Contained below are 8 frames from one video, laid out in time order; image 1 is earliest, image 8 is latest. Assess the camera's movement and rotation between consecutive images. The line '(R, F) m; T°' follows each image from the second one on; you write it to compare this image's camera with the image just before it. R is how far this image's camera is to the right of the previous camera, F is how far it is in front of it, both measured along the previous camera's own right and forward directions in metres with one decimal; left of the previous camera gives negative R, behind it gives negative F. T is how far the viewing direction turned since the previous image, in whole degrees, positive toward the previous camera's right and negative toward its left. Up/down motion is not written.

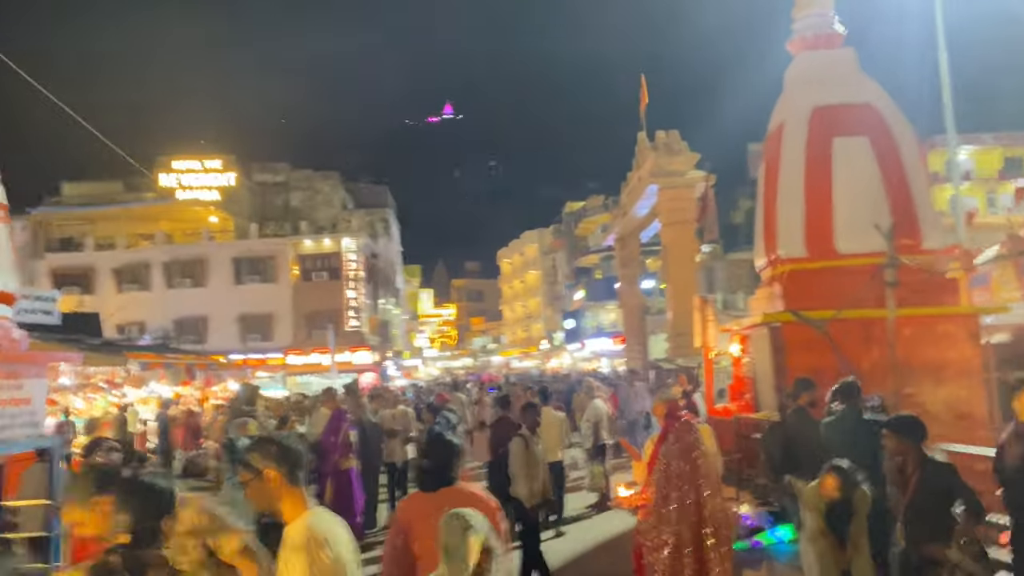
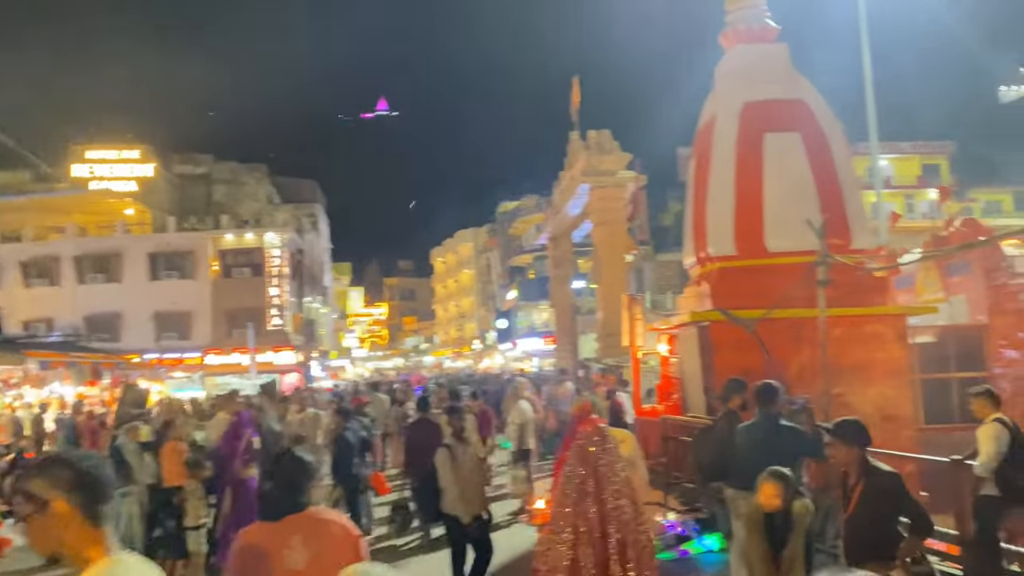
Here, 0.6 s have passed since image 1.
(+0.2, +0.5) m; +5°
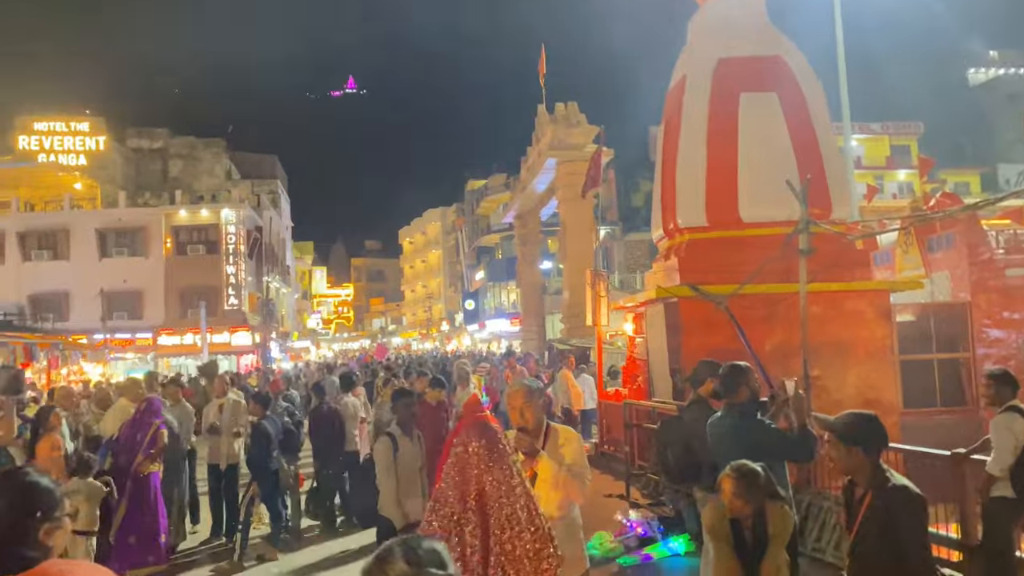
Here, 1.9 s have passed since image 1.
(+0.2, +0.9) m; +2°
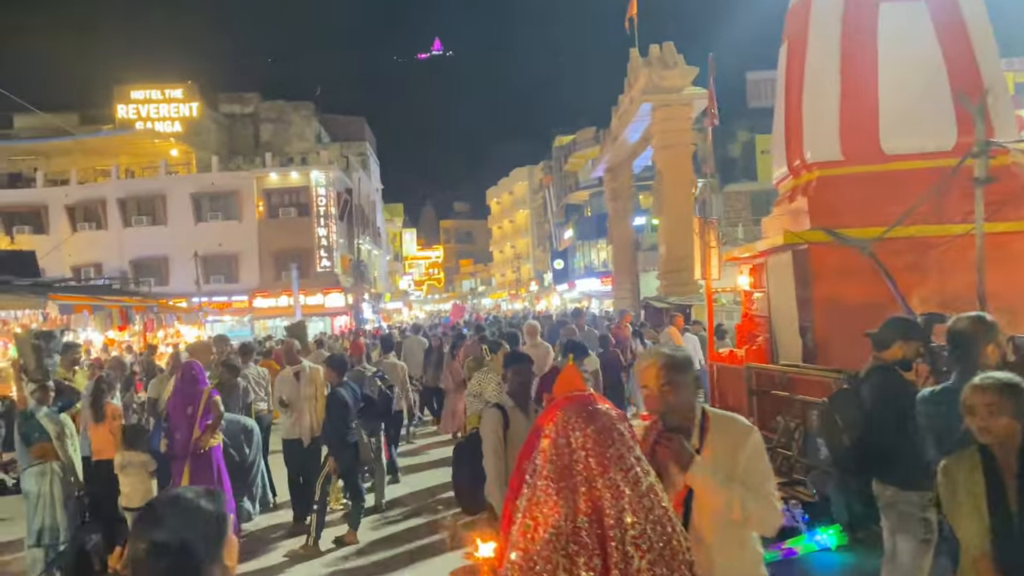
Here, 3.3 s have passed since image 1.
(-0.1, +1.0) m; -6°
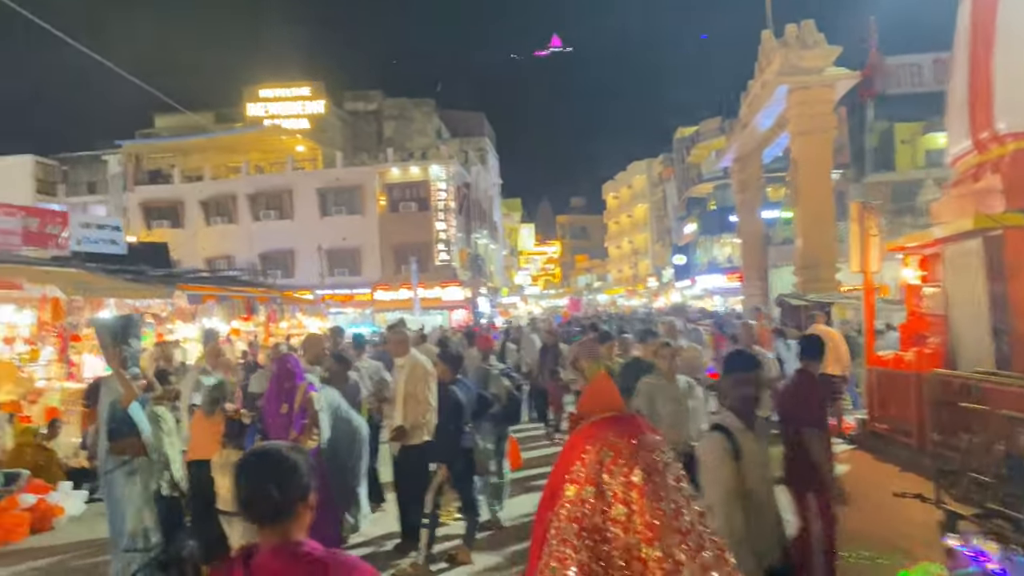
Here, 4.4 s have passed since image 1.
(-0.1, +0.8) m; -8°
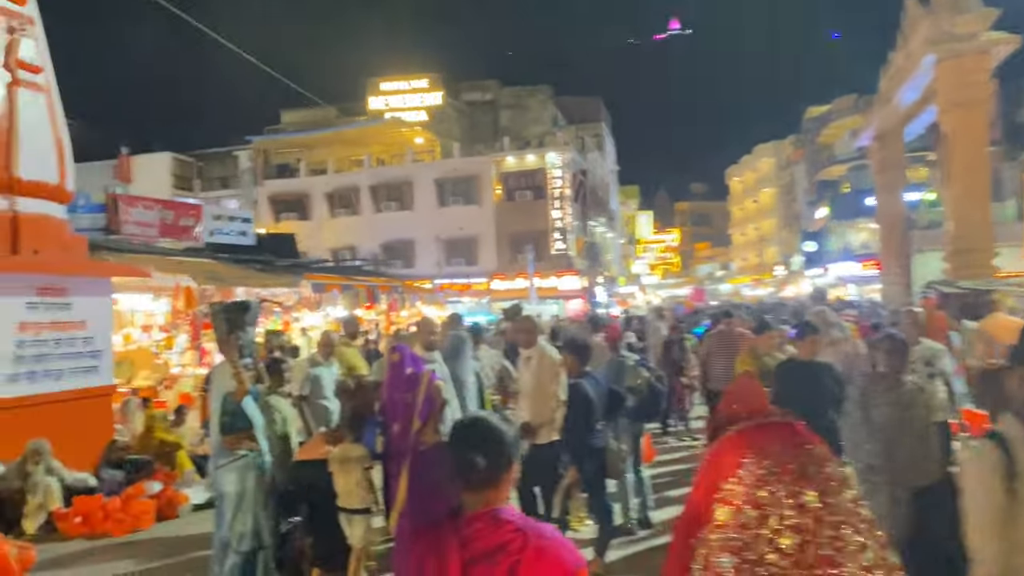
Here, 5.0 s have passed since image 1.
(-0.1, +0.5) m; -8°
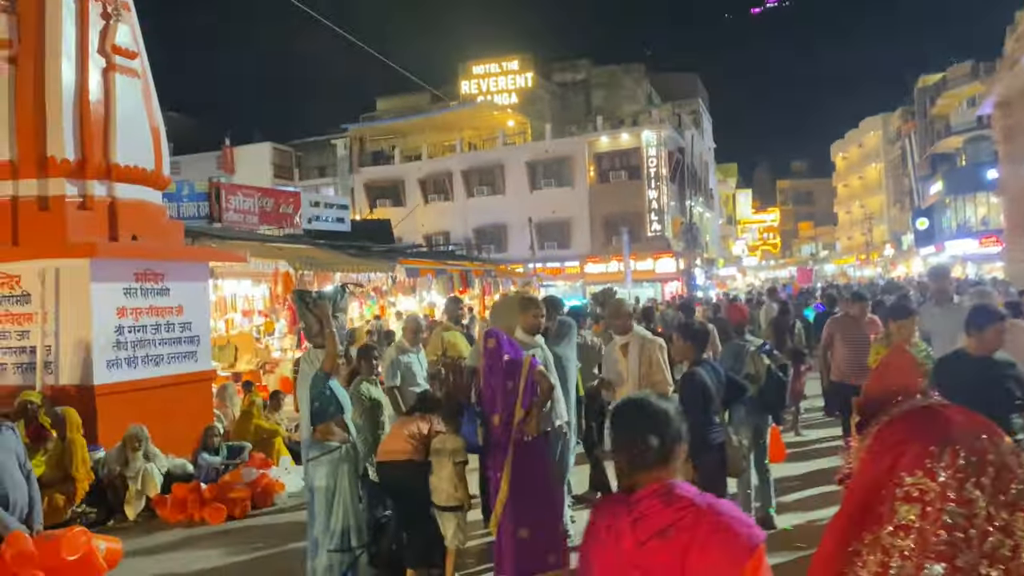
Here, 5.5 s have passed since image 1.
(-0.1, +0.3) m; -6°
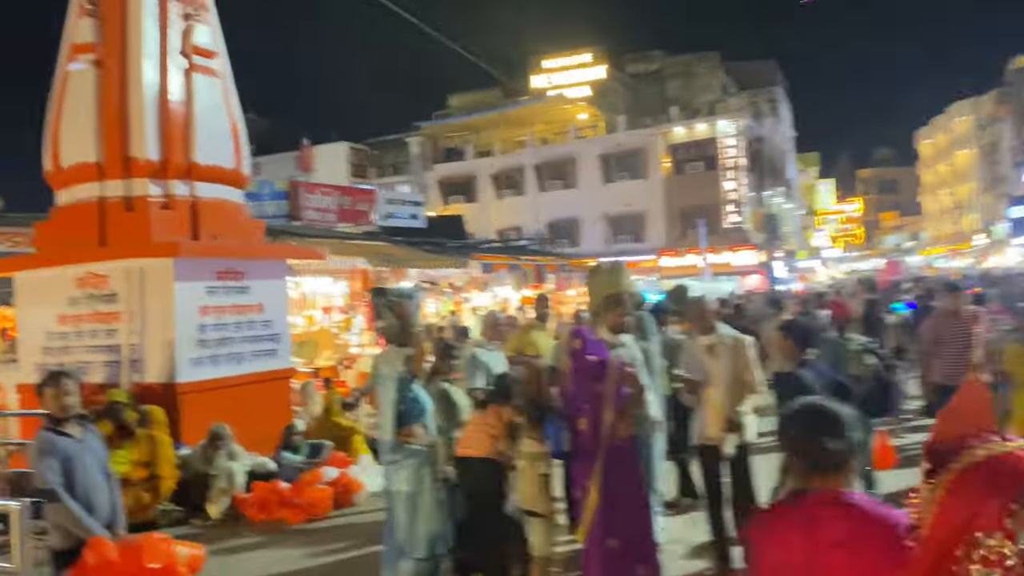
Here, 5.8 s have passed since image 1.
(-0.1, +0.2) m; -5°
